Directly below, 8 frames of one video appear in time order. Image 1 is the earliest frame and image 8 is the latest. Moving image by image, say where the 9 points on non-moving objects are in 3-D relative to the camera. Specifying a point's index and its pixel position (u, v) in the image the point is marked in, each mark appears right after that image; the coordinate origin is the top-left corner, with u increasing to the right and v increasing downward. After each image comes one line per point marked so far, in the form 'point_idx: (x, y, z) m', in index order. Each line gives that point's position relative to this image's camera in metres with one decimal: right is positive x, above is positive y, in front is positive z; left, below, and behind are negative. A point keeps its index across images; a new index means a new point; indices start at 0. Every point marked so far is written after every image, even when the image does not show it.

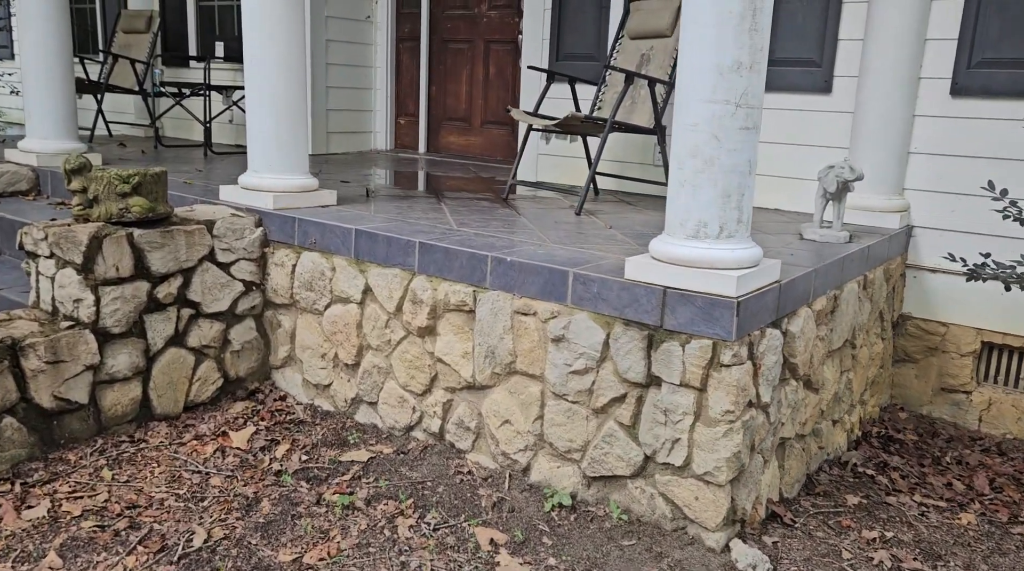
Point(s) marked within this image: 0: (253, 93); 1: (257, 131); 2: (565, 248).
0: (-1.1, +0.8, +4.2) m
1: (-1.1, +0.7, +4.2) m
2: (+0.2, +0.1, +3.6) m
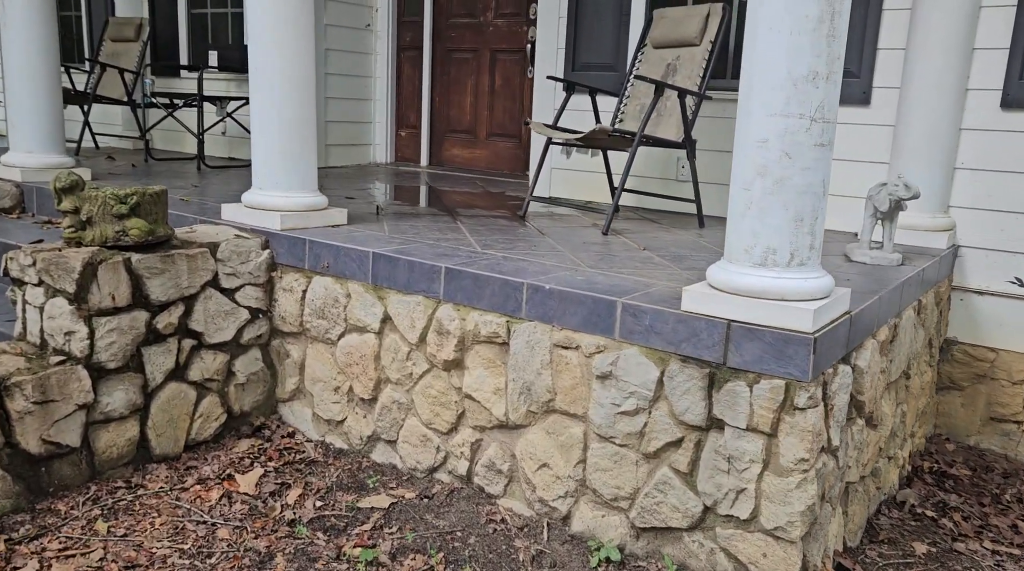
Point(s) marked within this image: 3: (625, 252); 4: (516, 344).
0: (-1.0, +0.7, +3.9) m
1: (-1.0, +0.6, +3.9) m
2: (+0.3, 0.0, +3.3) m
3: (+0.4, +0.1, +3.8) m
4: (0.0, -0.2, +3.1) m
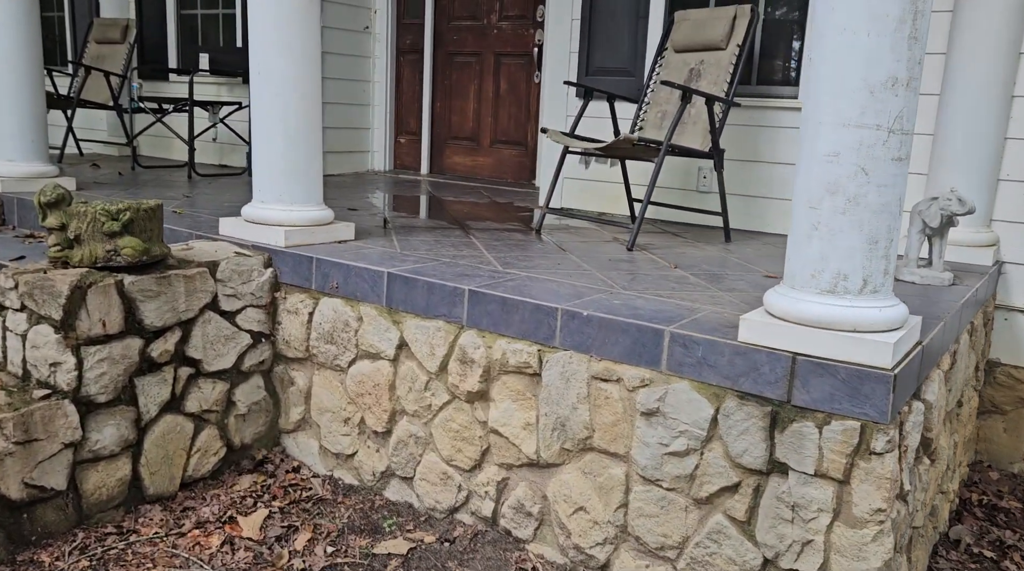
0: (-0.9, +0.6, +3.6) m
1: (-0.9, +0.5, +3.6) m
2: (+0.4, 0.0, +3.0) m
3: (+0.5, +0.1, +3.5) m
4: (+0.1, -0.3, +2.8) m
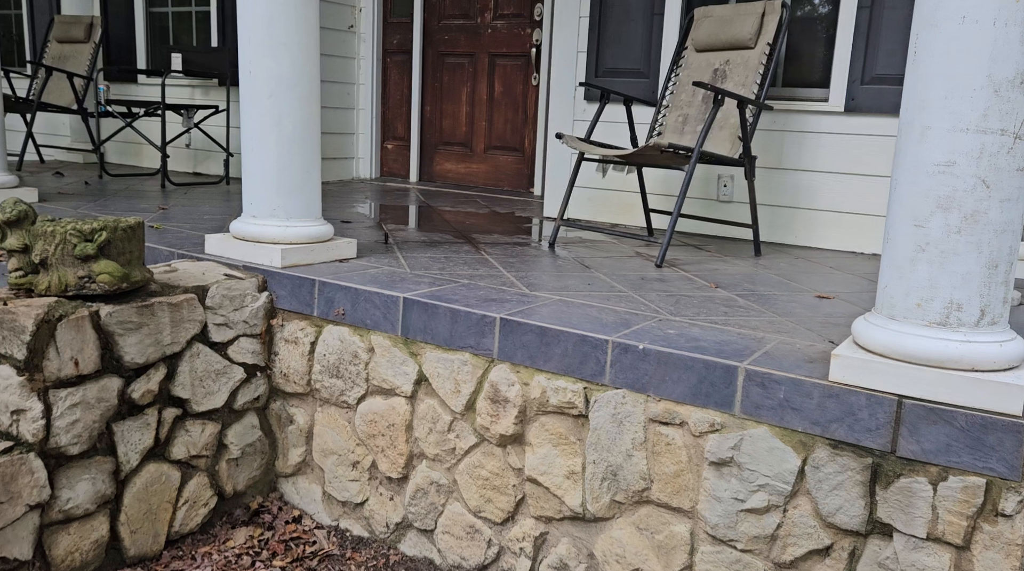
0: (-0.8, +0.6, +3.2) m
1: (-0.8, +0.4, +3.2) m
2: (+0.5, -0.1, +2.6) m
3: (+0.6, 0.0, +3.2) m
4: (+0.2, -0.3, +2.4) m
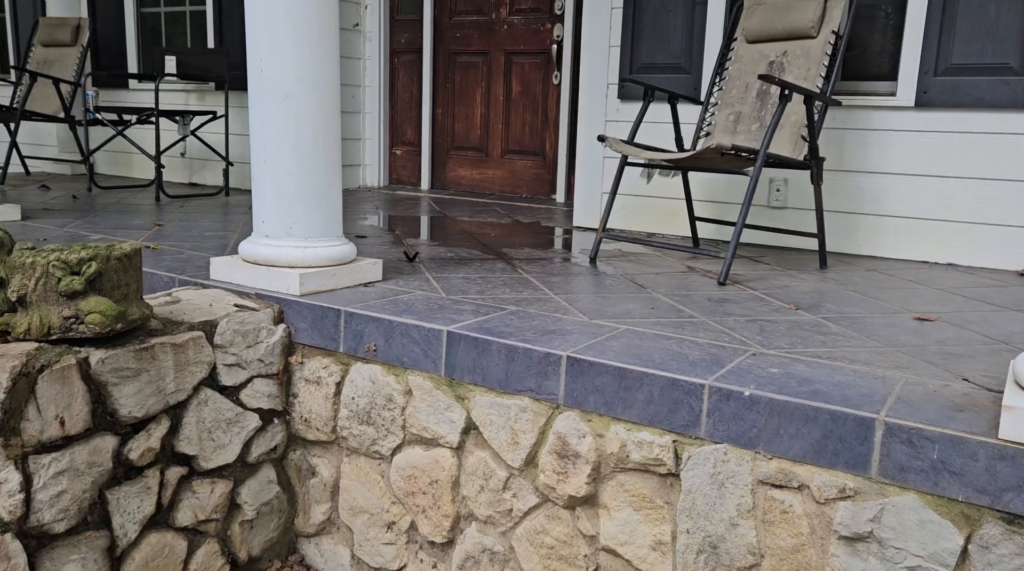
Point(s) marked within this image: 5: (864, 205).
0: (-0.7, +0.5, +2.8) m
1: (-0.7, +0.3, +2.8) m
2: (+0.6, -0.2, +2.2) m
3: (+0.7, -0.1, +2.8) m
4: (+0.4, -0.4, +2.0) m
5: (+1.4, +0.3, +3.9) m
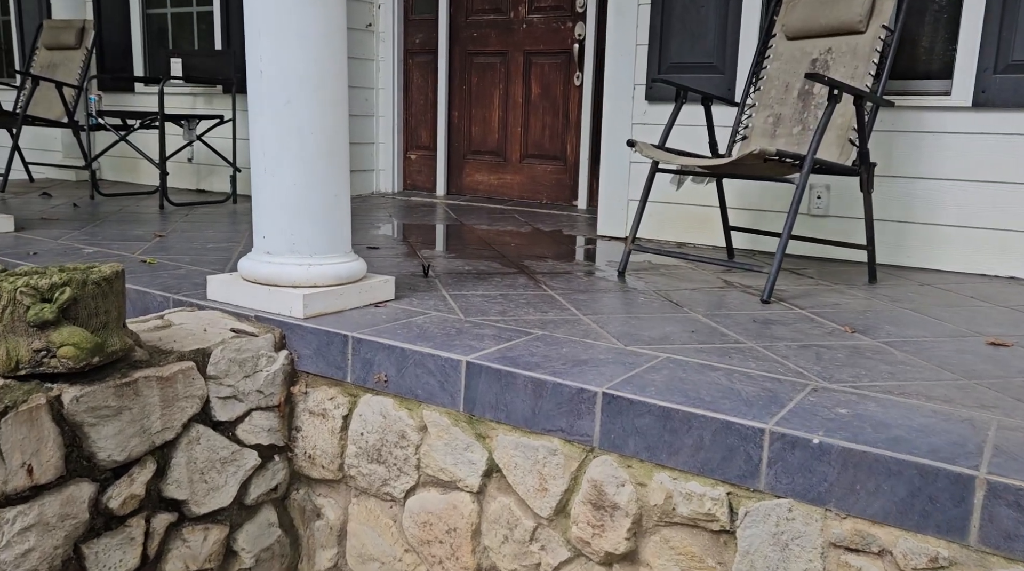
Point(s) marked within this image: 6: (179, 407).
0: (-0.6, +0.4, +2.5) m
1: (-0.6, +0.3, +2.5) m
2: (+0.7, -0.2, +1.9) m
3: (+0.8, -0.1, +2.5) m
4: (+0.4, -0.4, +1.8) m
5: (+1.4, +0.3, +3.6) m
6: (-0.7, -0.3, +2.1) m
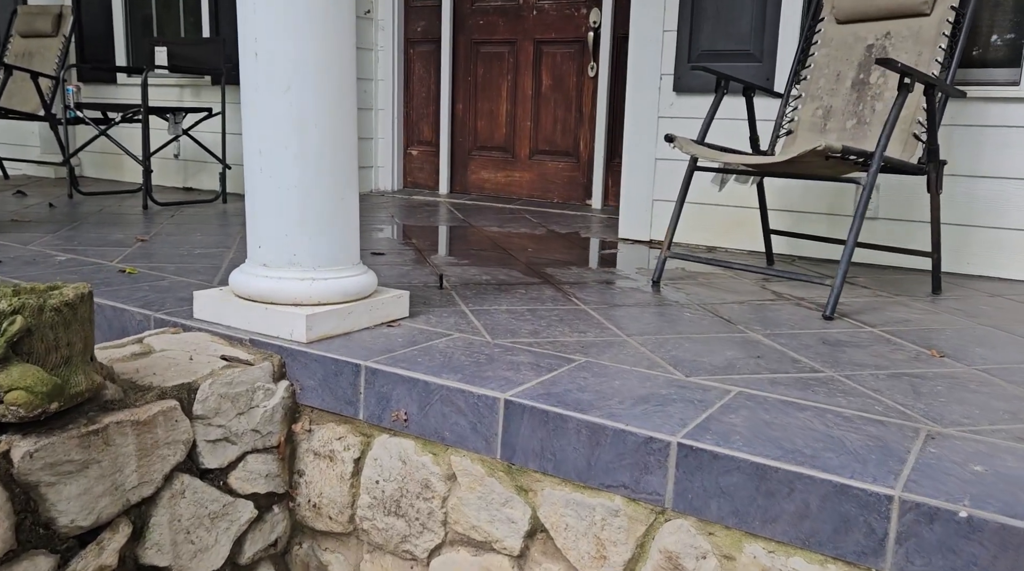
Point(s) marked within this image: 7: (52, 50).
0: (-0.6, +0.4, +2.2) m
1: (-0.5, +0.2, +2.2) m
2: (+0.8, -0.3, +1.6) m
3: (+0.9, -0.2, +2.2) m
4: (+0.5, -0.5, +1.4) m
5: (+1.5, +0.2, +3.2) m
6: (-0.6, -0.3, +1.8) m
7: (-2.5, +1.3, +5.4) m
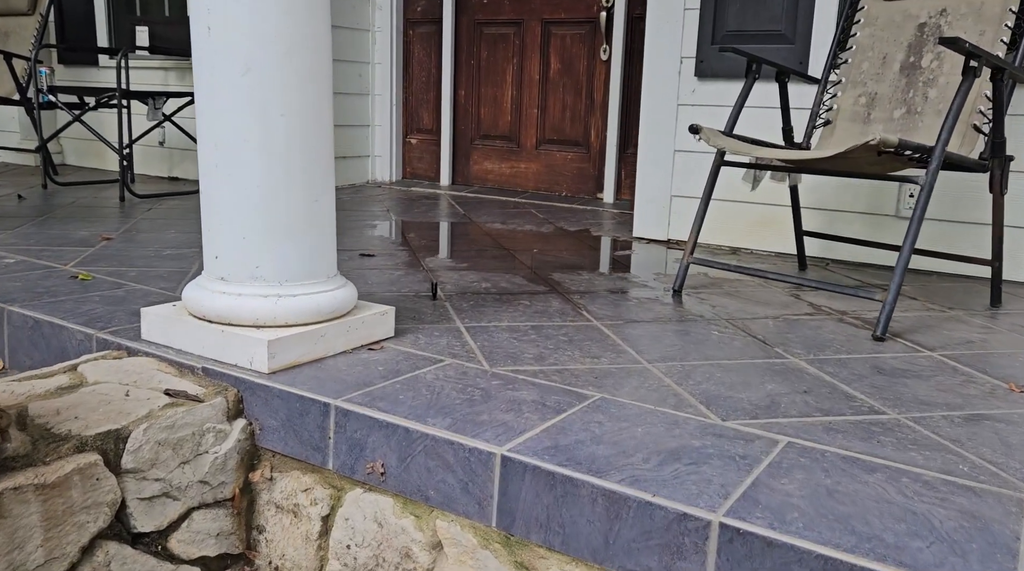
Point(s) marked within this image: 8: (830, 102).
0: (-0.5, +0.3, +1.8) m
1: (-0.5, +0.2, +1.8) m
2: (+0.8, -0.3, +1.3) m
3: (+0.9, -0.2, +1.8) m
4: (+0.5, -0.5, +1.1) m
5: (+1.5, +0.2, +2.9) m
6: (-0.6, -0.3, +1.4) m
7: (-2.5, +1.3, +5.1) m
8: (+0.9, +0.5, +3.0) m
